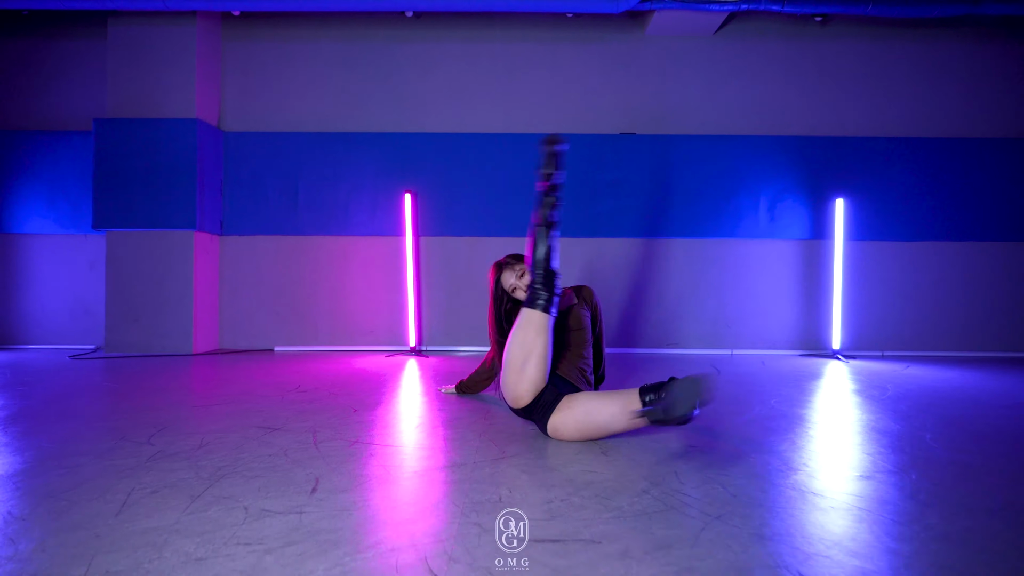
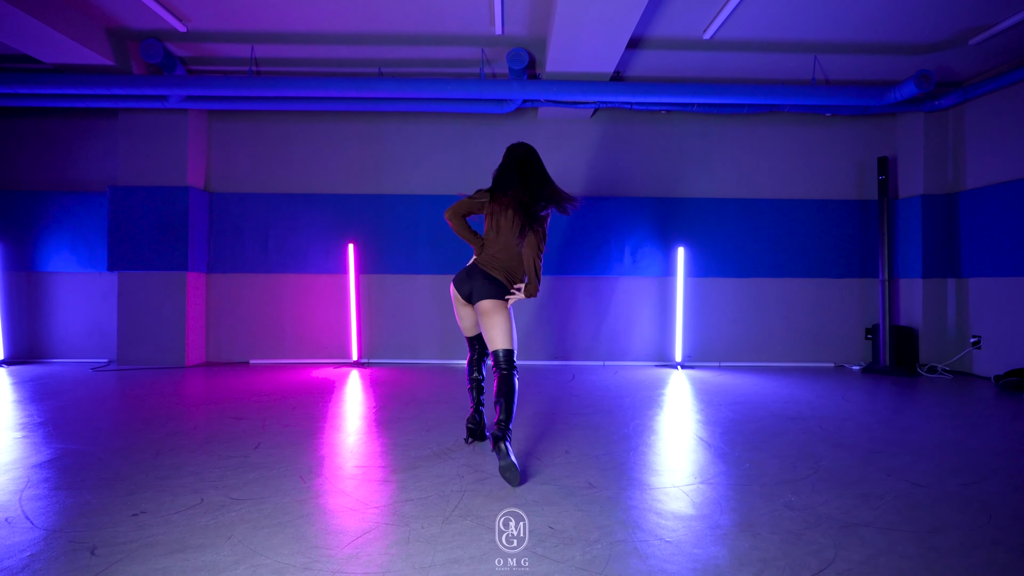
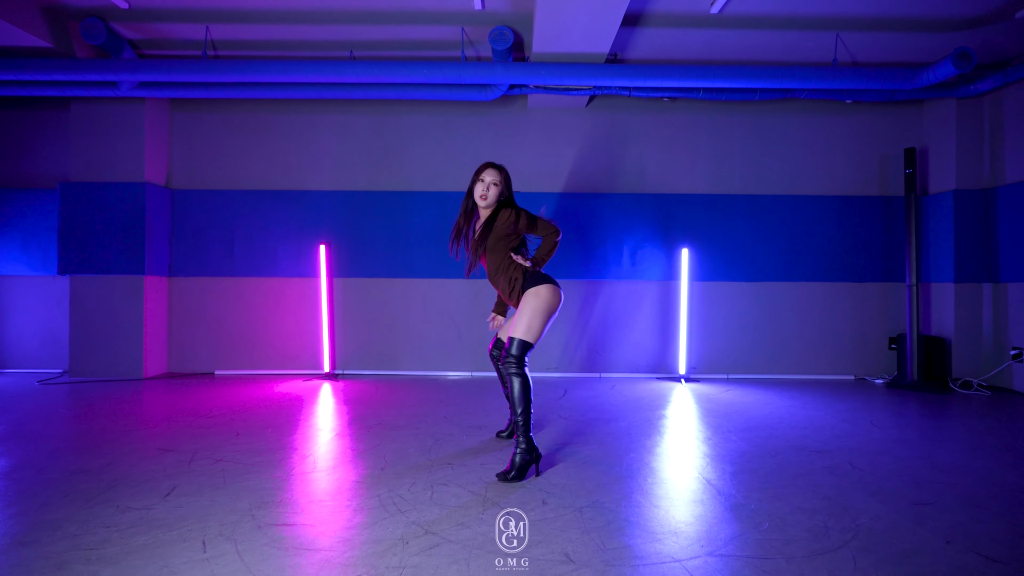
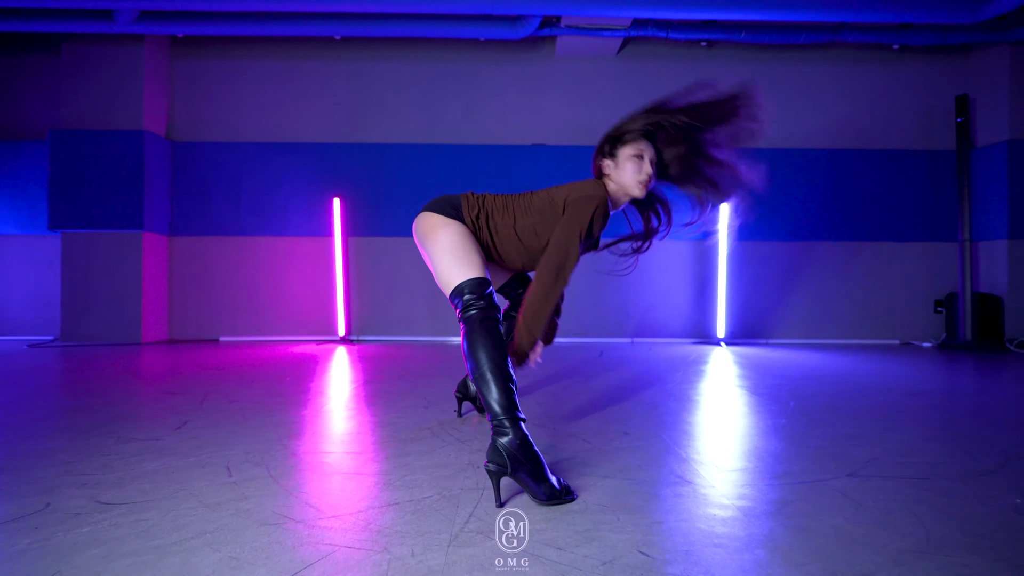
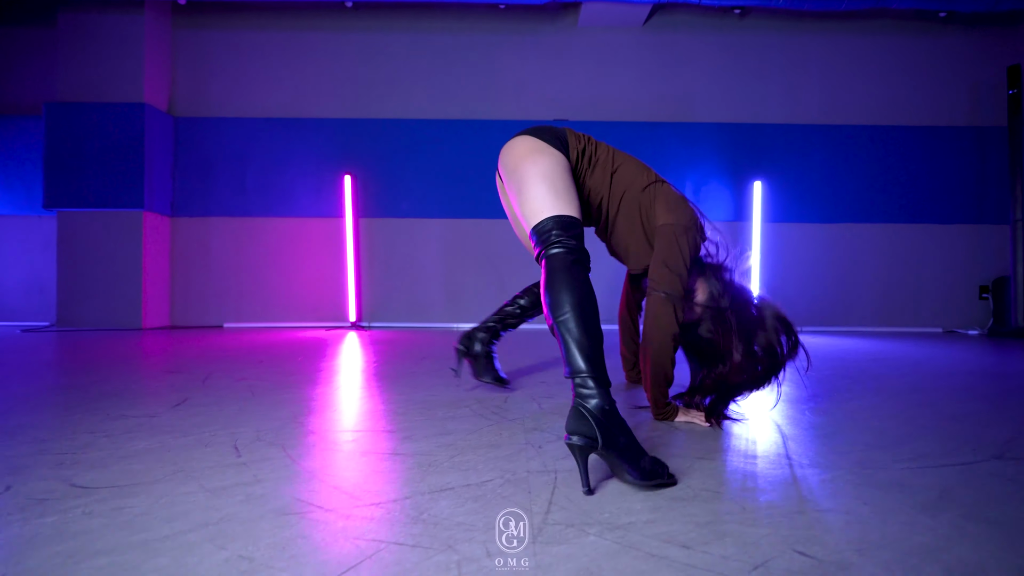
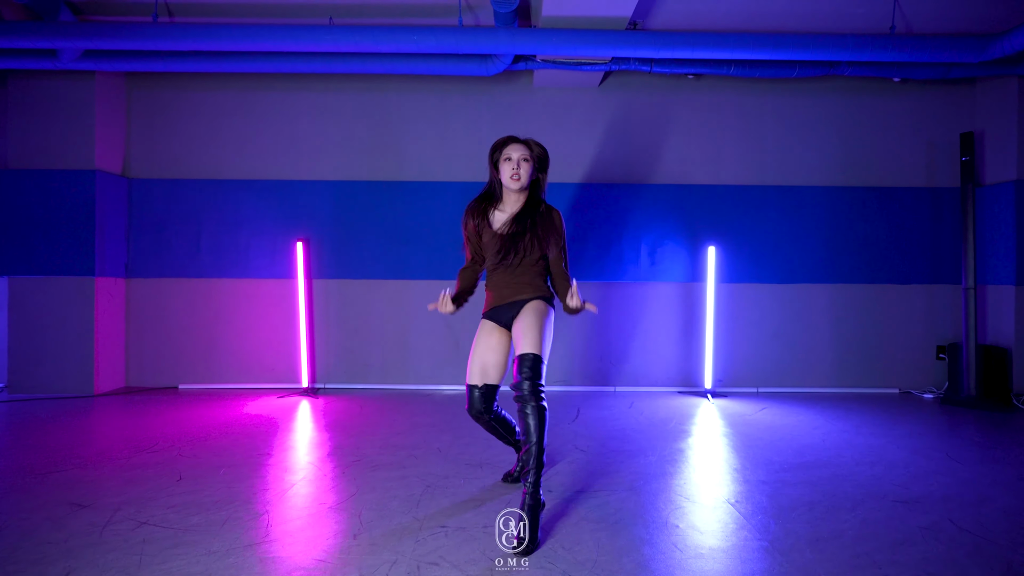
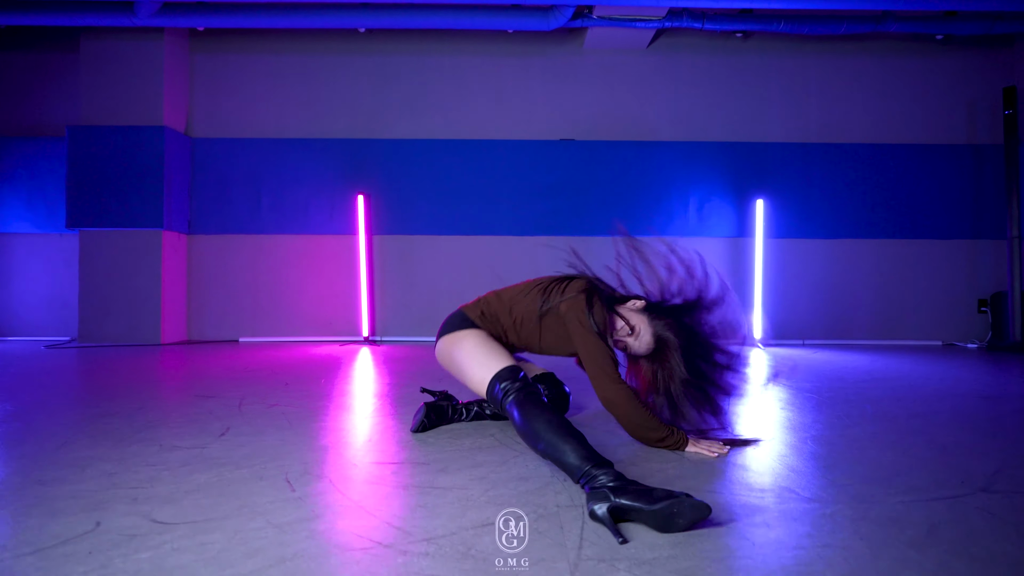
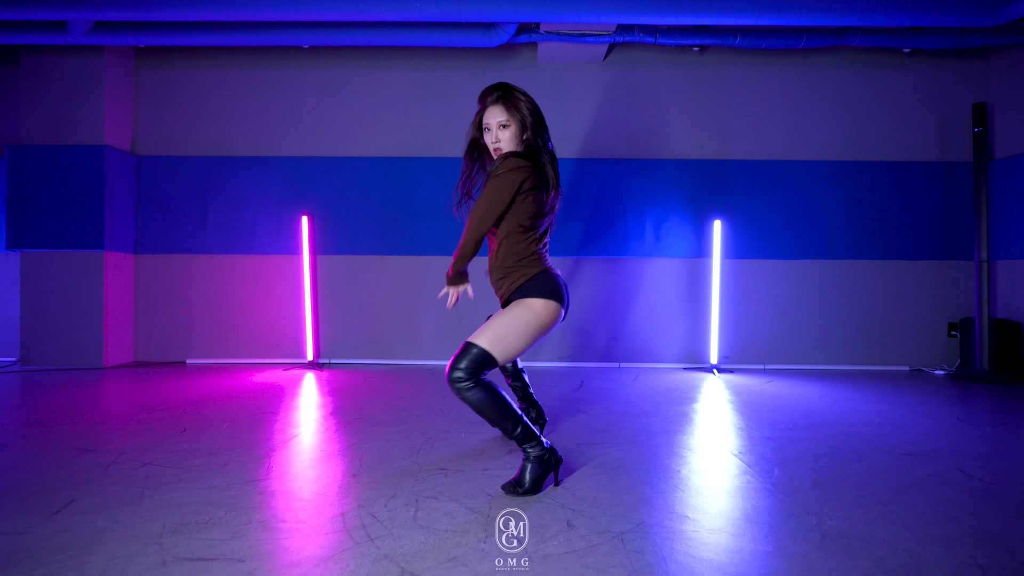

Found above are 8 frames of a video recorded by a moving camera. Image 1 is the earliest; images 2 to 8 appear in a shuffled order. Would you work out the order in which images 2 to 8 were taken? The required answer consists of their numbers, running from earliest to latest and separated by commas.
7, 5, 4, 2, 6, 3, 8
